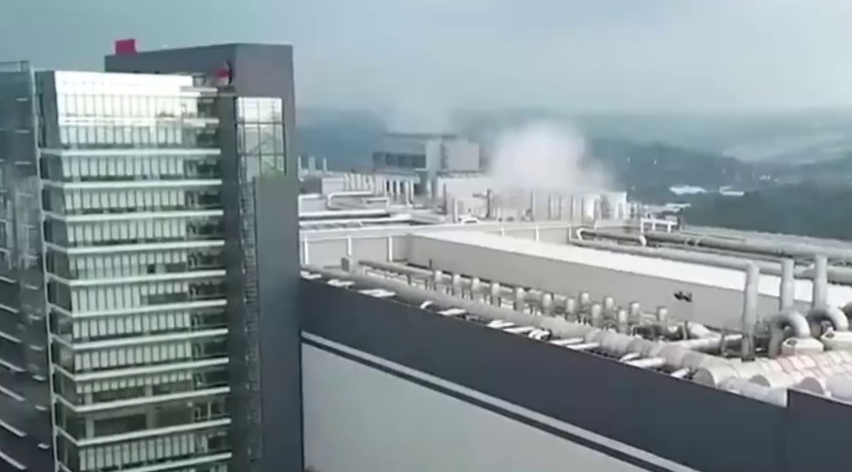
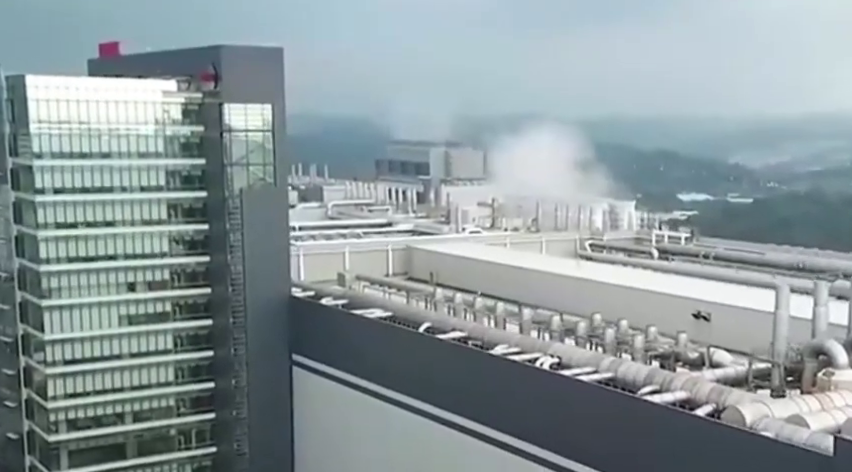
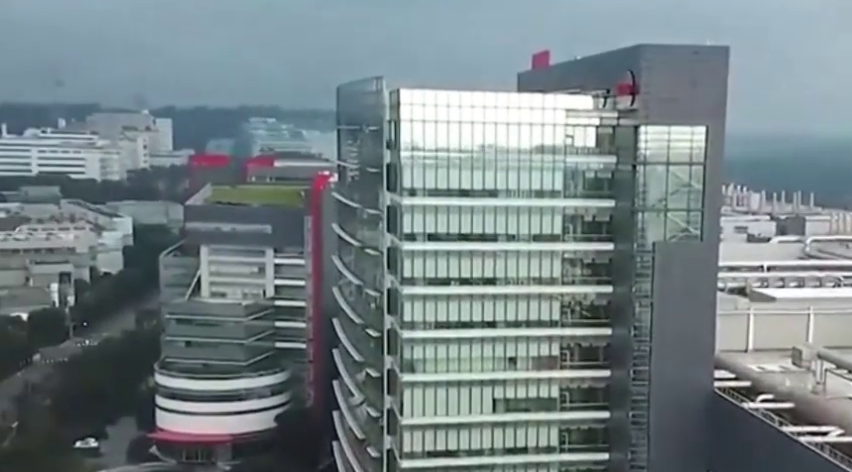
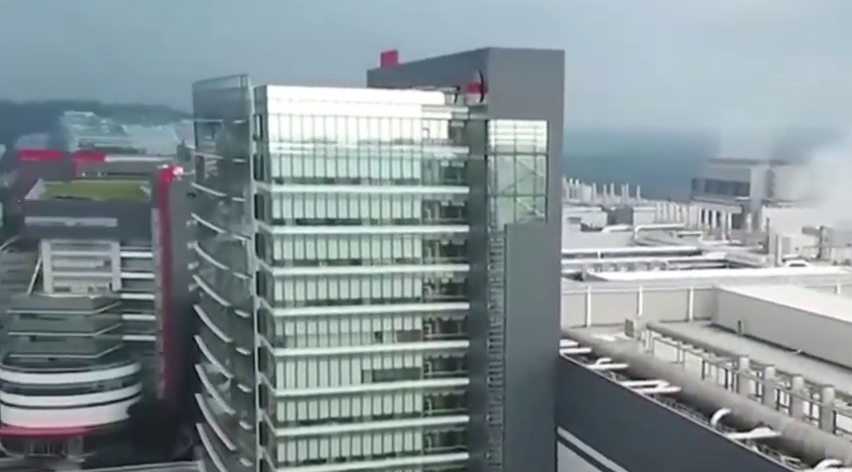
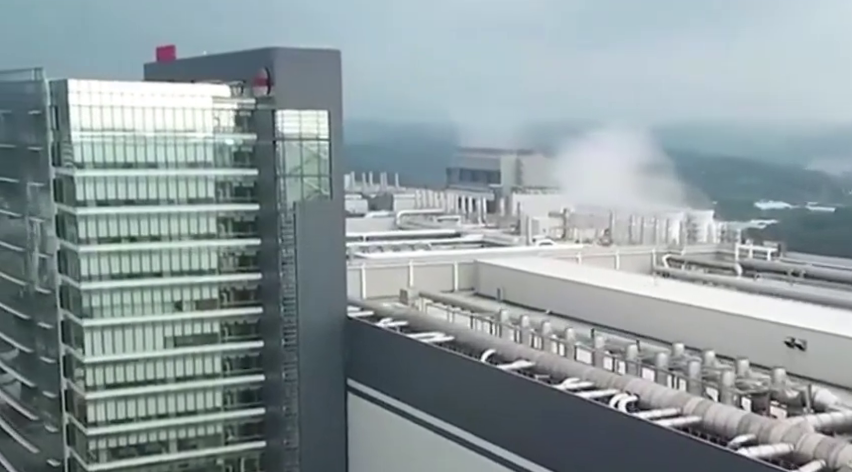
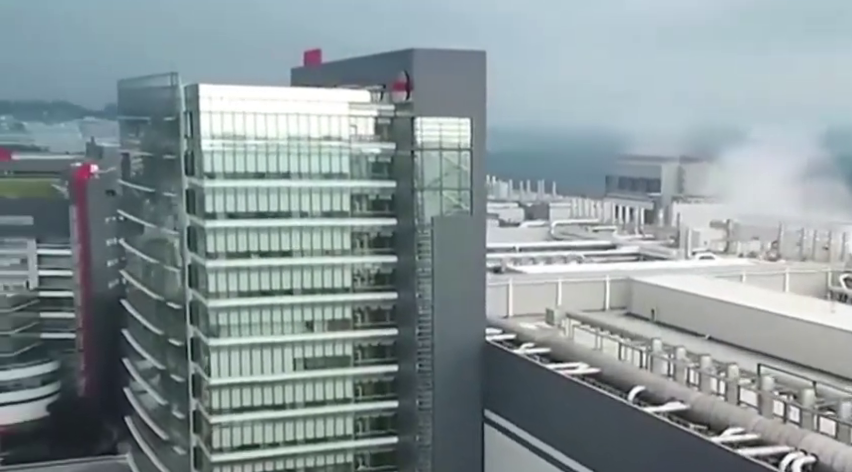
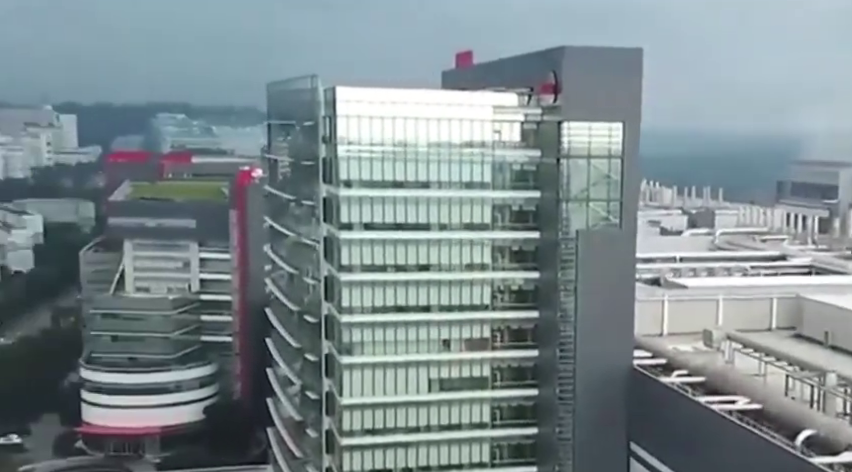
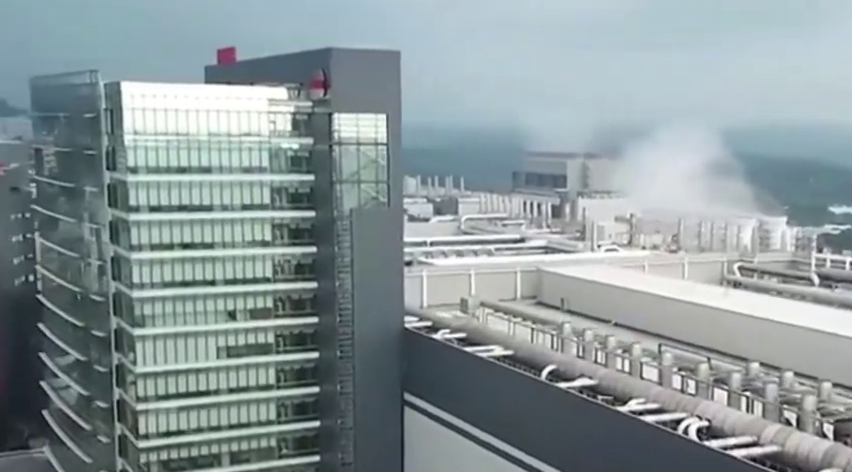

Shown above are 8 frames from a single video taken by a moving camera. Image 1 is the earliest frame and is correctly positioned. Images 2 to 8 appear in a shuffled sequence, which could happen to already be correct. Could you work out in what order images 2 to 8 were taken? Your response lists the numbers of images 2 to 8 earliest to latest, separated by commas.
2, 5, 8, 6, 4, 7, 3
